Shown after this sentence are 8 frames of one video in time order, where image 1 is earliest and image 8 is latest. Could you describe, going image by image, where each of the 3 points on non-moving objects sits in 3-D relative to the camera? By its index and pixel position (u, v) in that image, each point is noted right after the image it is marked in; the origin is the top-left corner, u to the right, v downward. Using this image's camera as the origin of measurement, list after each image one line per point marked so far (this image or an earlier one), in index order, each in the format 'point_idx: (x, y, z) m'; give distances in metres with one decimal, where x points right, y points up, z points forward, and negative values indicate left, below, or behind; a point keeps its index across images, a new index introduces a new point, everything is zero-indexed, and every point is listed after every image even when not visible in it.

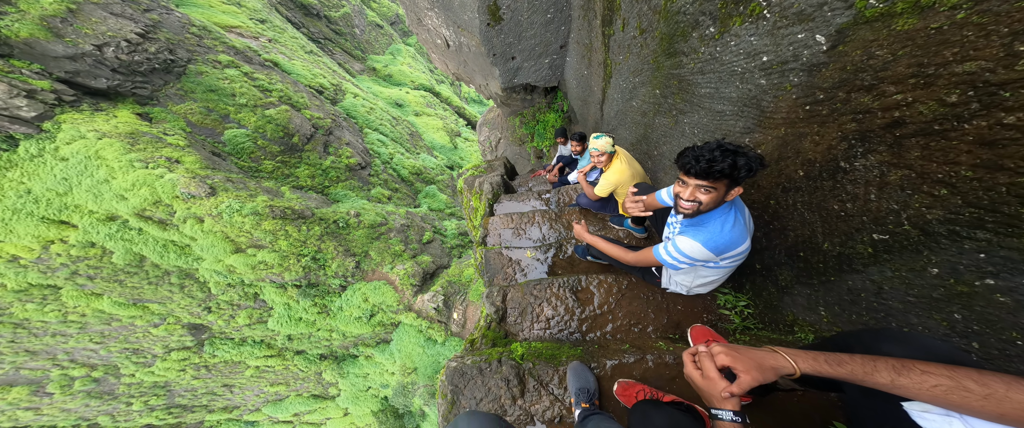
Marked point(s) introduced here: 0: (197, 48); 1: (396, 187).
0: (-17.2, +9.6, +15.1) m
1: (-7.2, +2.0, +17.1) m
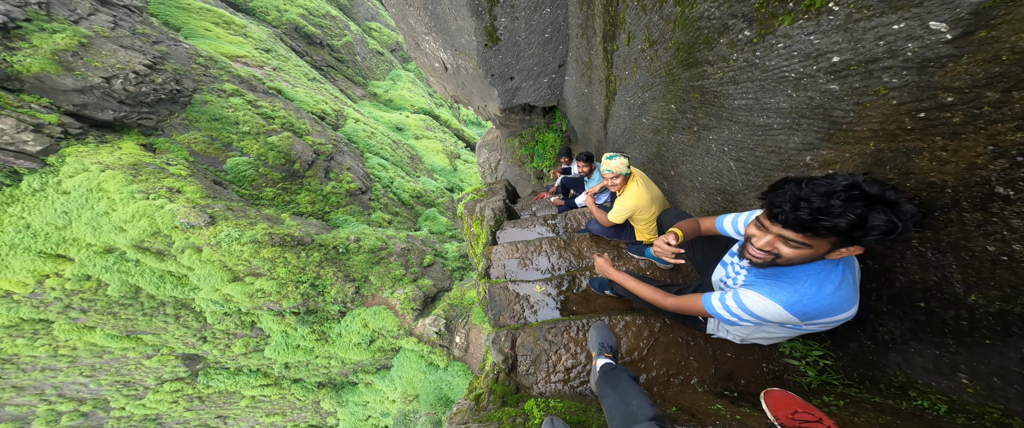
0: (-17.4, +7.9, +15.4) m
1: (-7.1, +0.4, +16.9) m
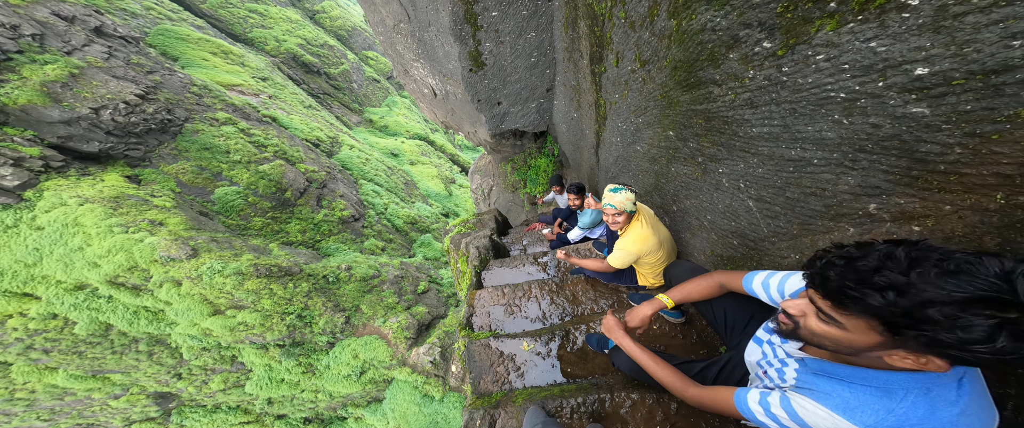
0: (-18.1, +6.0, +15.2) m
1: (-7.6, -1.3, +16.4) m
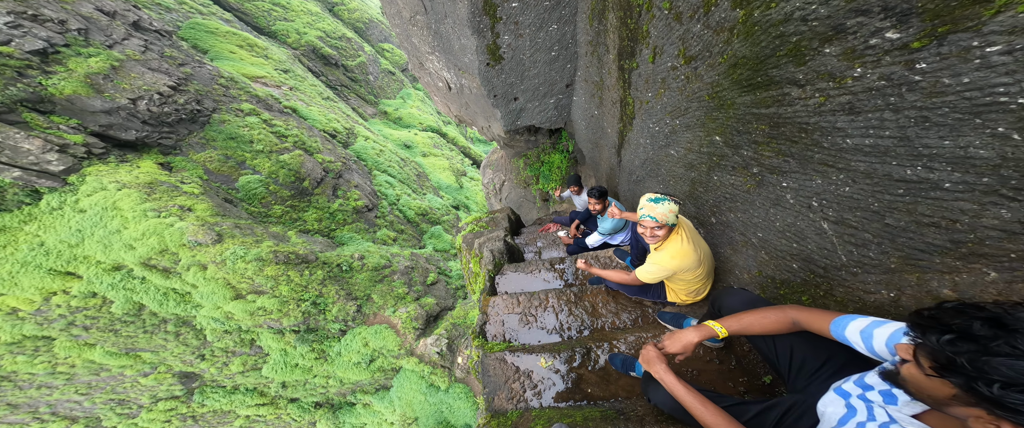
0: (-17.1, +6.7, +15.7) m
1: (-6.8, -0.9, +16.5) m
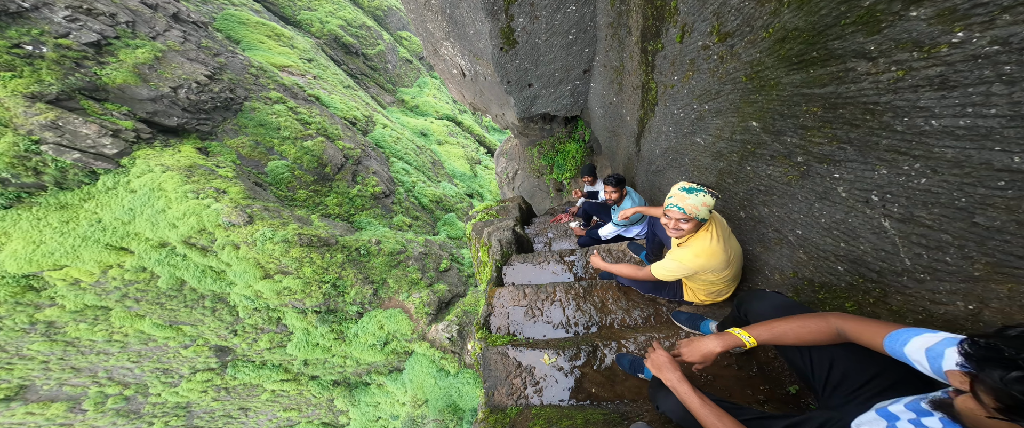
0: (-16.0, +7.8, +16.3) m
1: (-5.9, -0.1, +16.8) m
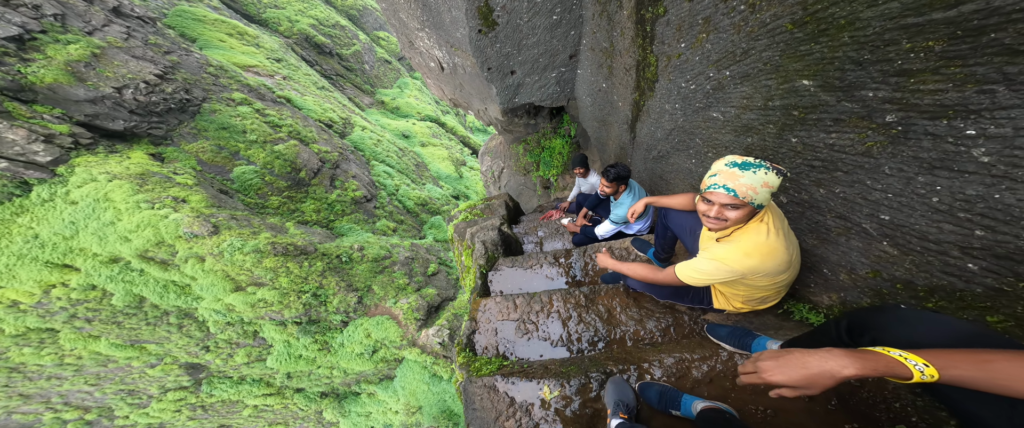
0: (-17.1, +7.2, +14.9) m
1: (-6.8, -0.3, +15.9) m
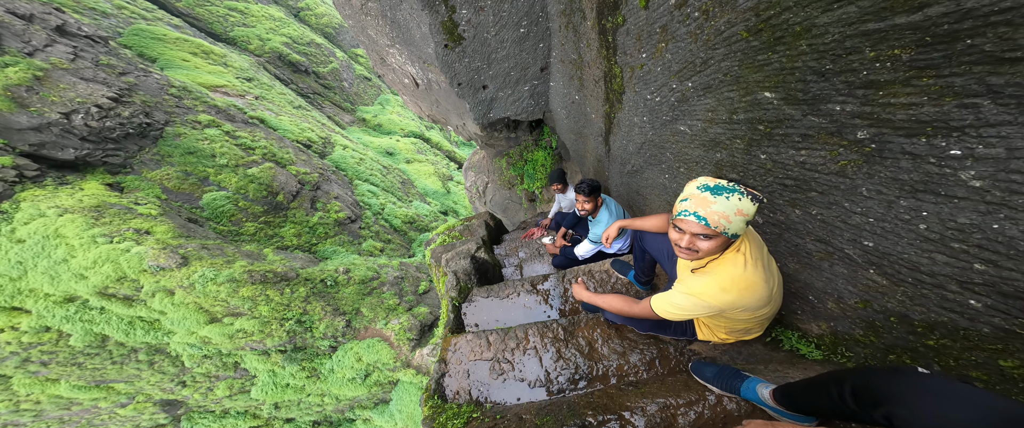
0: (-18.3, +5.5, +14.1) m
1: (-7.7, -1.5, +15.3) m
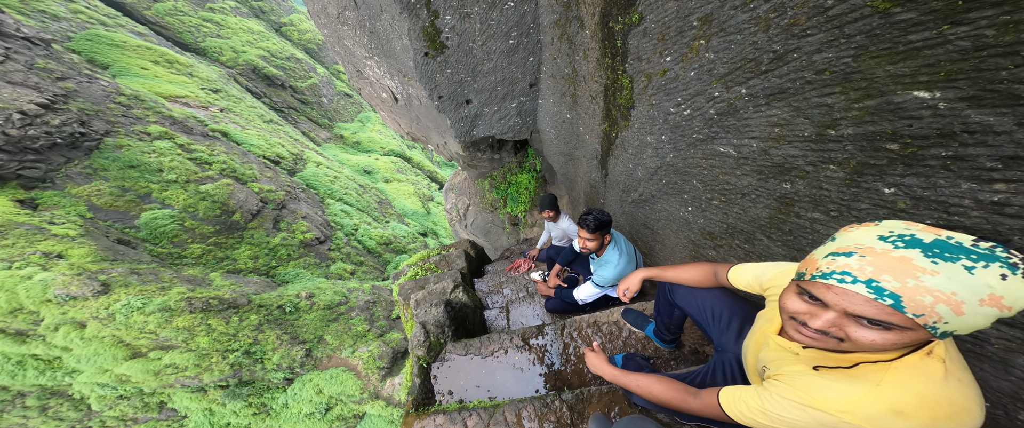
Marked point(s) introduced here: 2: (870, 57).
0: (-19.2, +4.5, +12.5) m
1: (-8.6, -2.7, +14.0) m
2: (+1.4, +0.6, +1.1) m
